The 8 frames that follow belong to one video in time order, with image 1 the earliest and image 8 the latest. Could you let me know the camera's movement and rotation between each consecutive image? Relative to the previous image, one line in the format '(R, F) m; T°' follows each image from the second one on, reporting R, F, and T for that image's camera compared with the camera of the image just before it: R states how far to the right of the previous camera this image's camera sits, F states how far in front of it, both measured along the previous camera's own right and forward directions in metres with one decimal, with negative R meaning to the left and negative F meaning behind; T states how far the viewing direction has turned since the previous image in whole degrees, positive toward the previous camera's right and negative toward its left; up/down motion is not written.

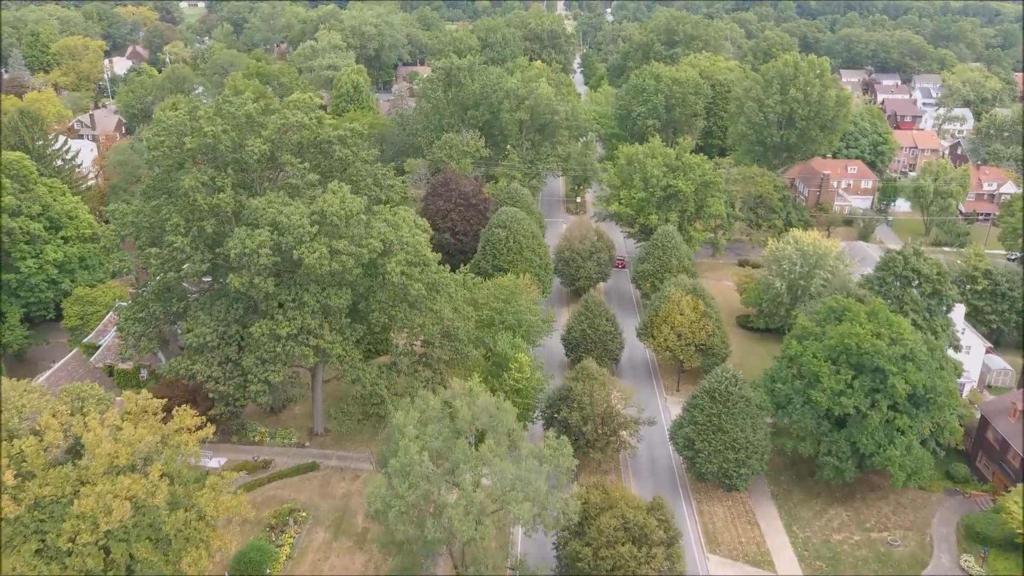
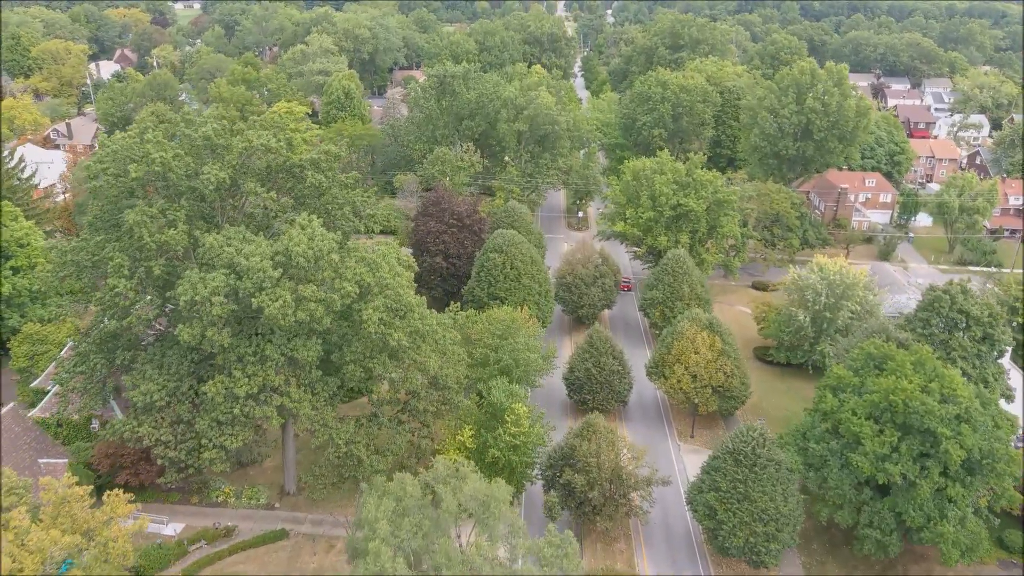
(+0.1, +2.9) m; 0°
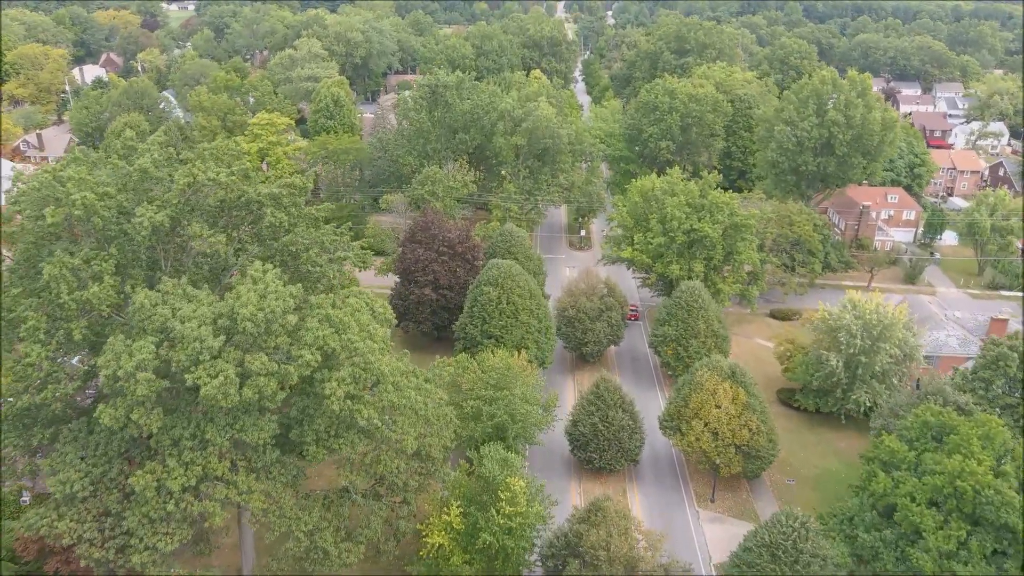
(+0.1, +3.2) m; 0°
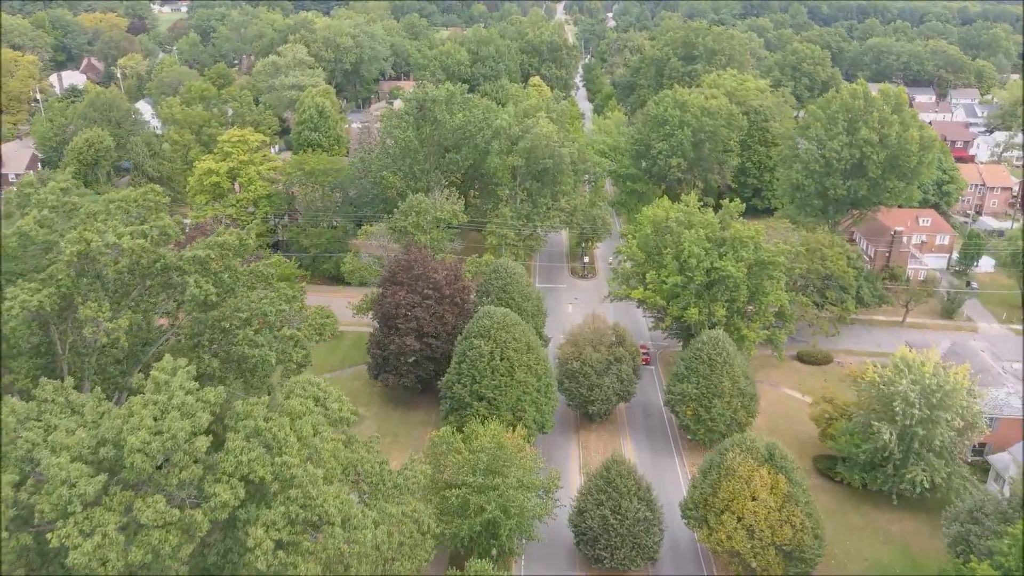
(+0.2, +4.0) m; 0°
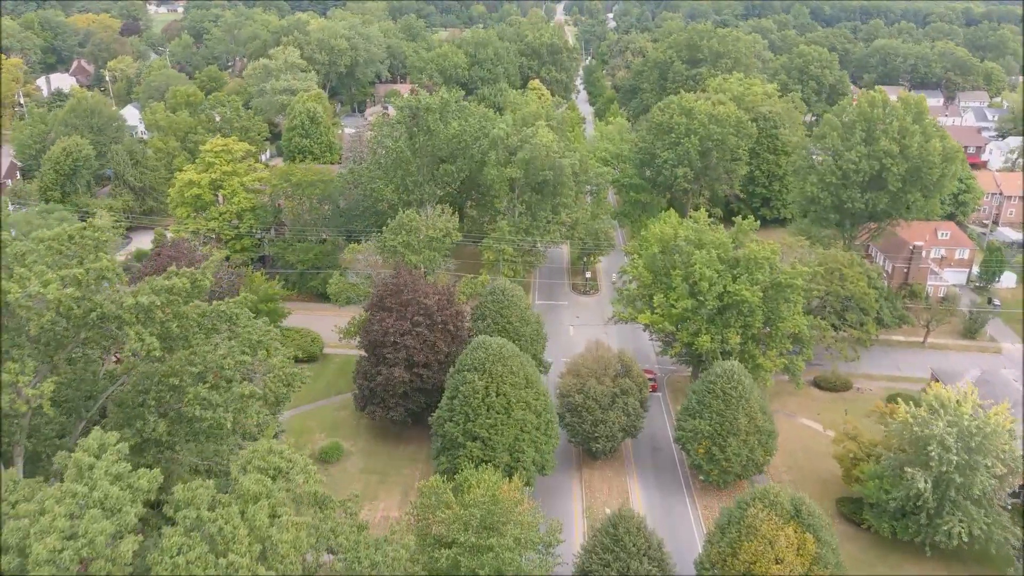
(+0.1, +2.0) m; 0°
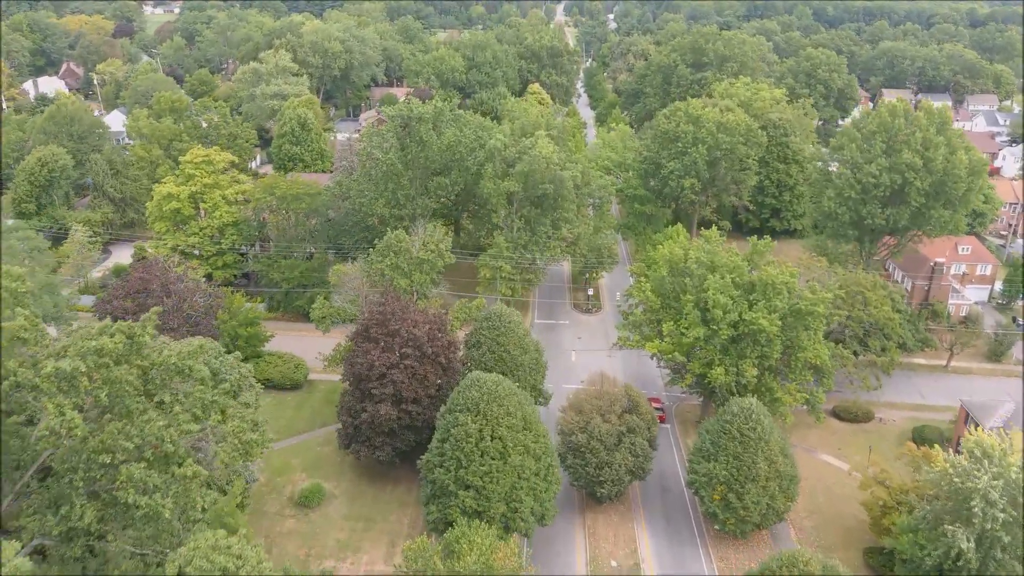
(+0.1, +2.0) m; 0°
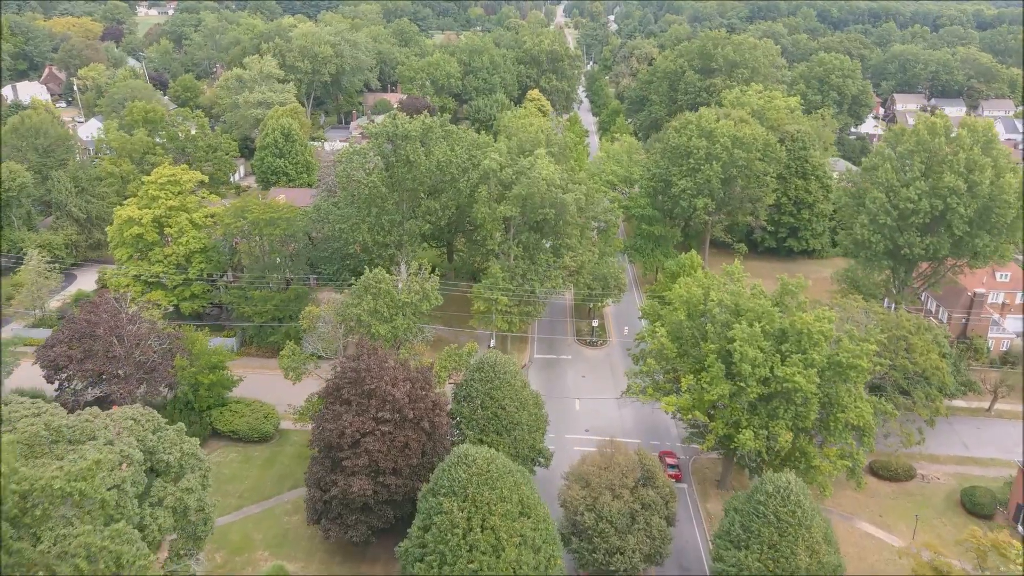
(+0.2, +3.2) m; 0°
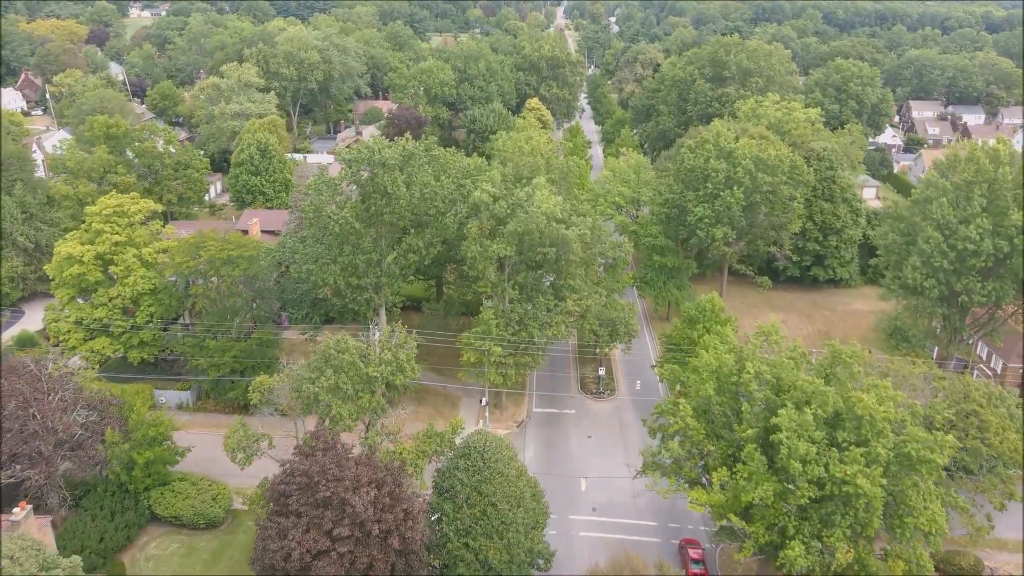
(+0.2, +4.0) m; 0°
